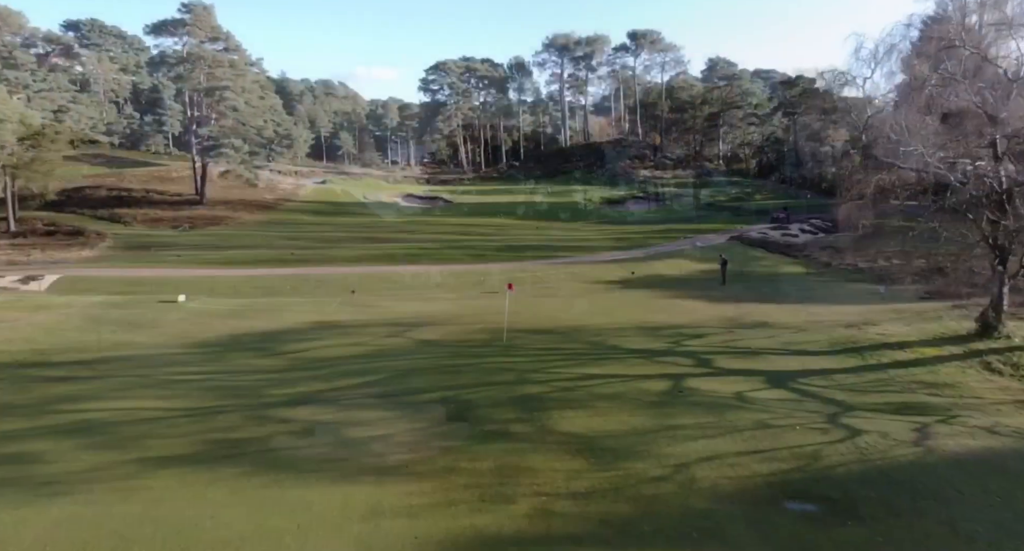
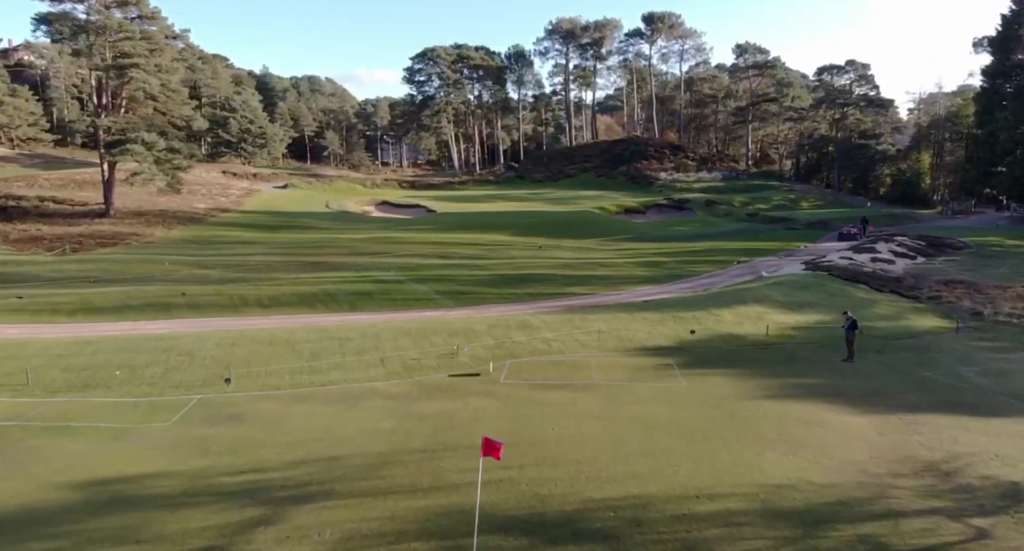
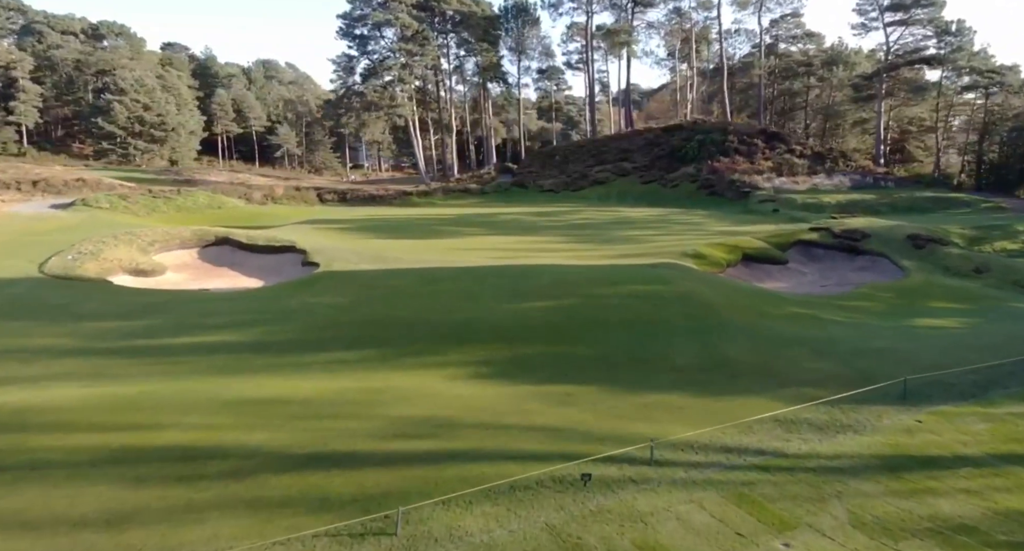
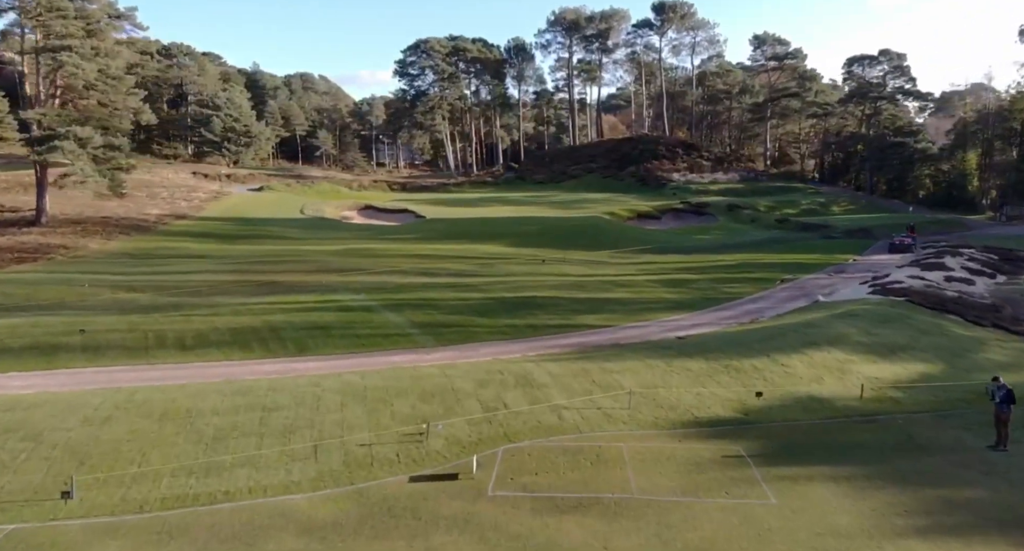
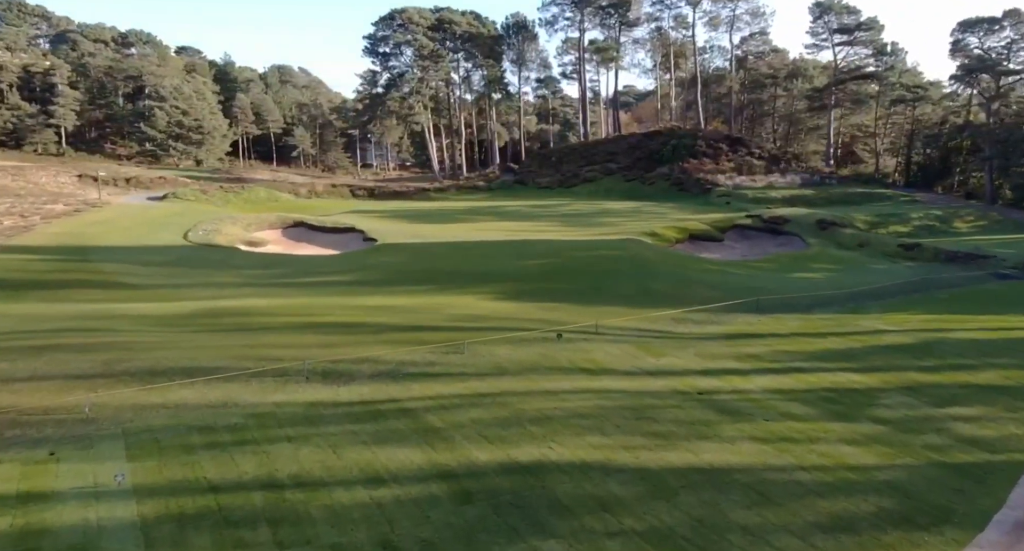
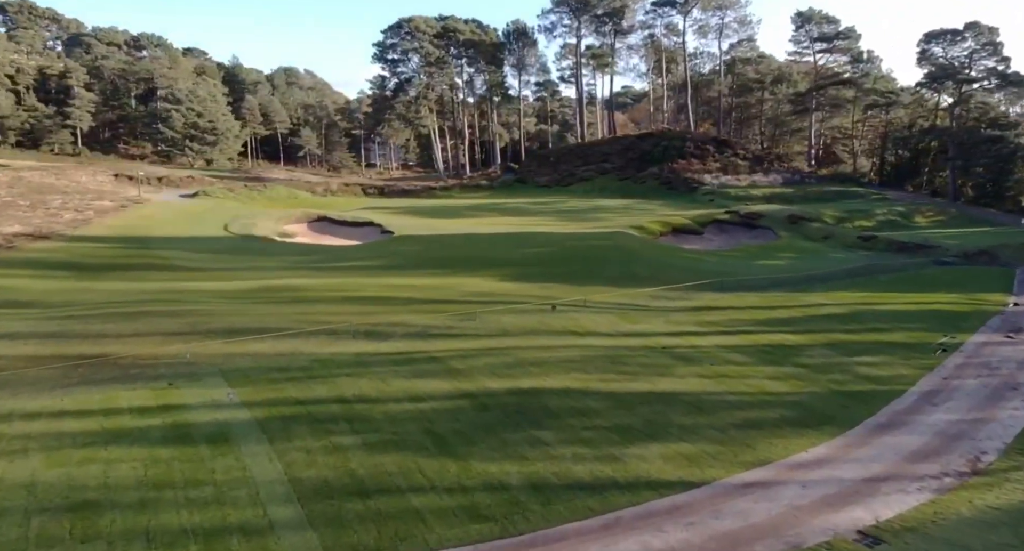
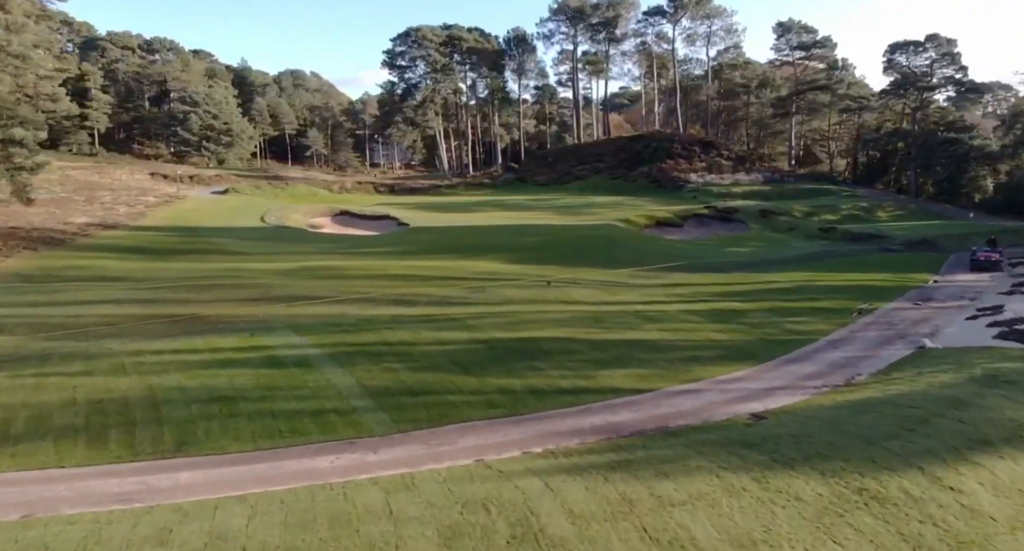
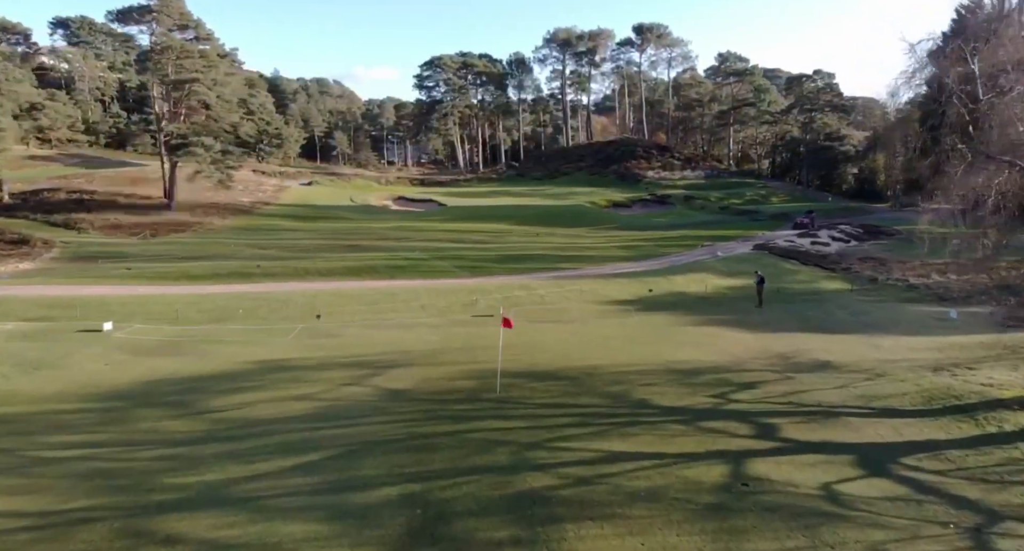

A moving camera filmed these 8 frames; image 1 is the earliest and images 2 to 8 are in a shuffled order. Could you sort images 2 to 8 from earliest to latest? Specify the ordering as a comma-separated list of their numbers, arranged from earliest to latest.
8, 2, 4, 7, 6, 5, 3
